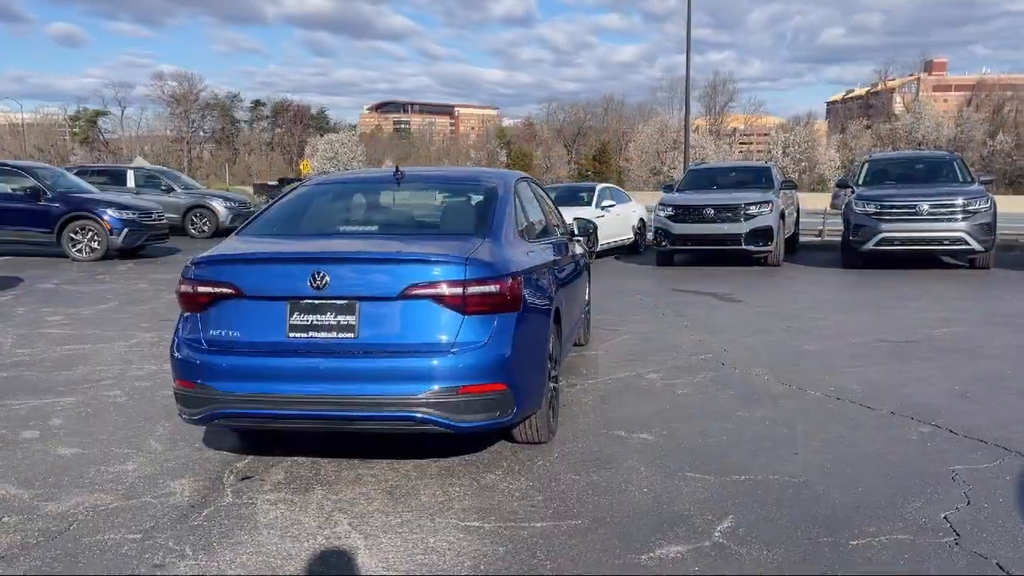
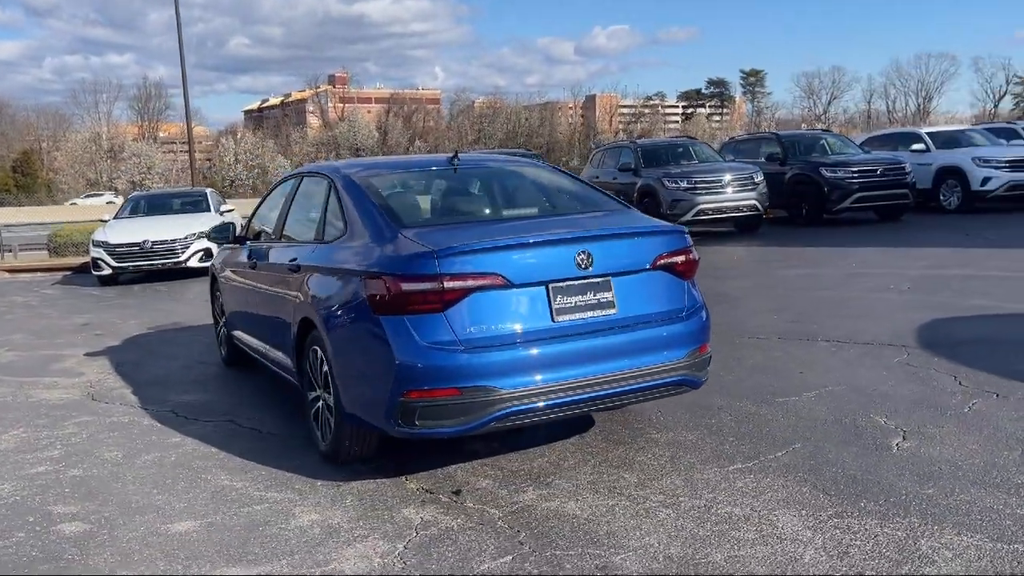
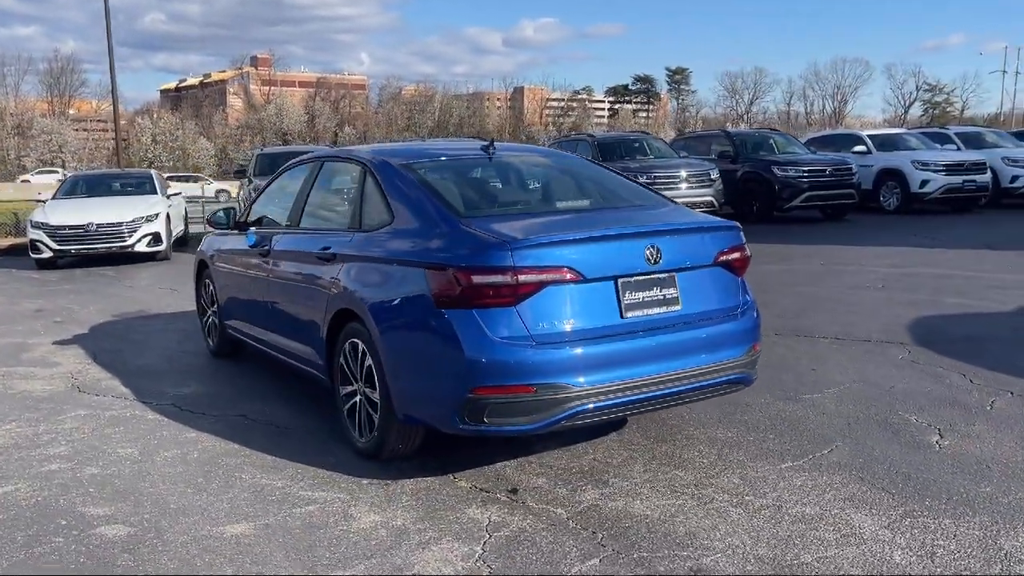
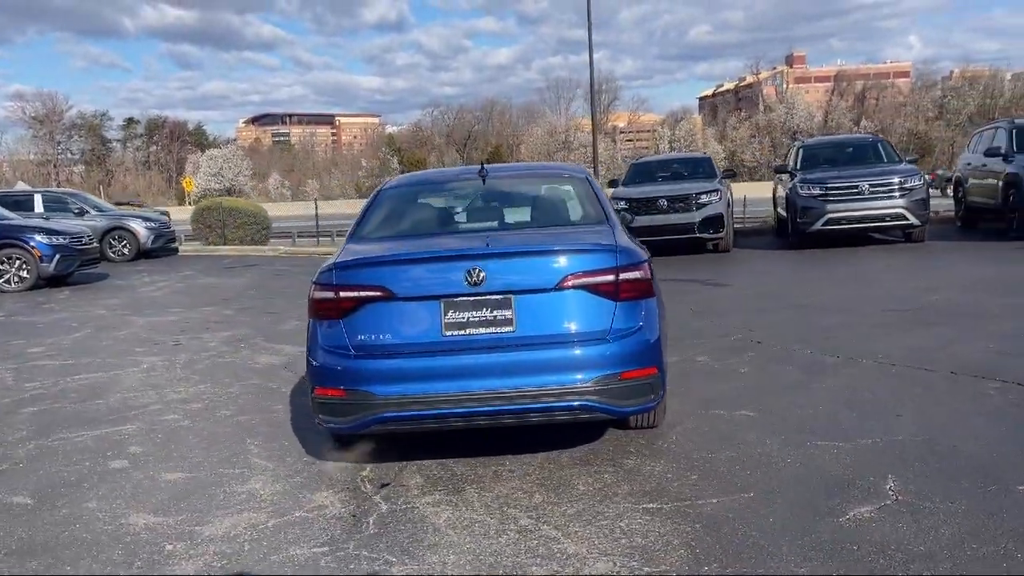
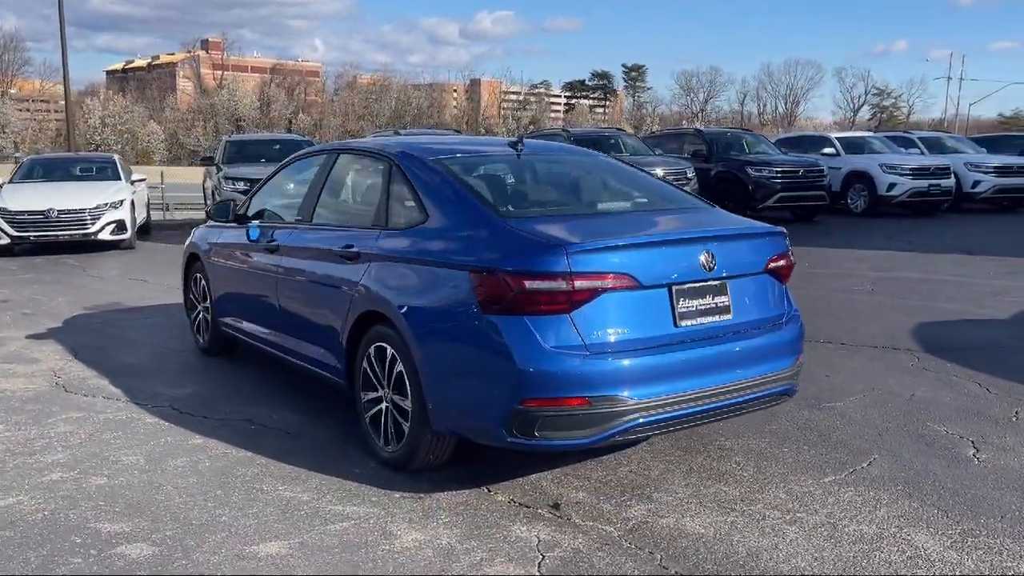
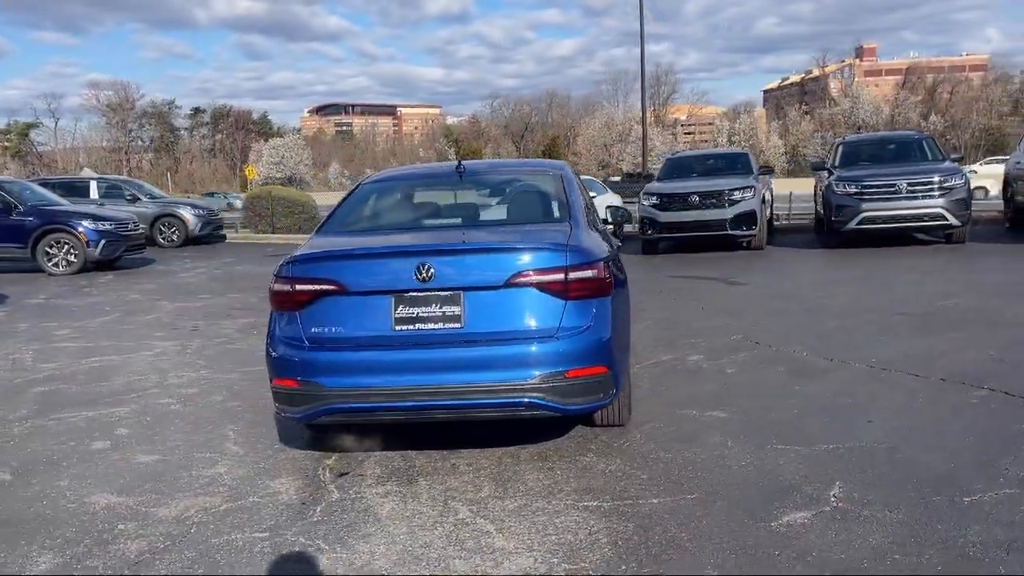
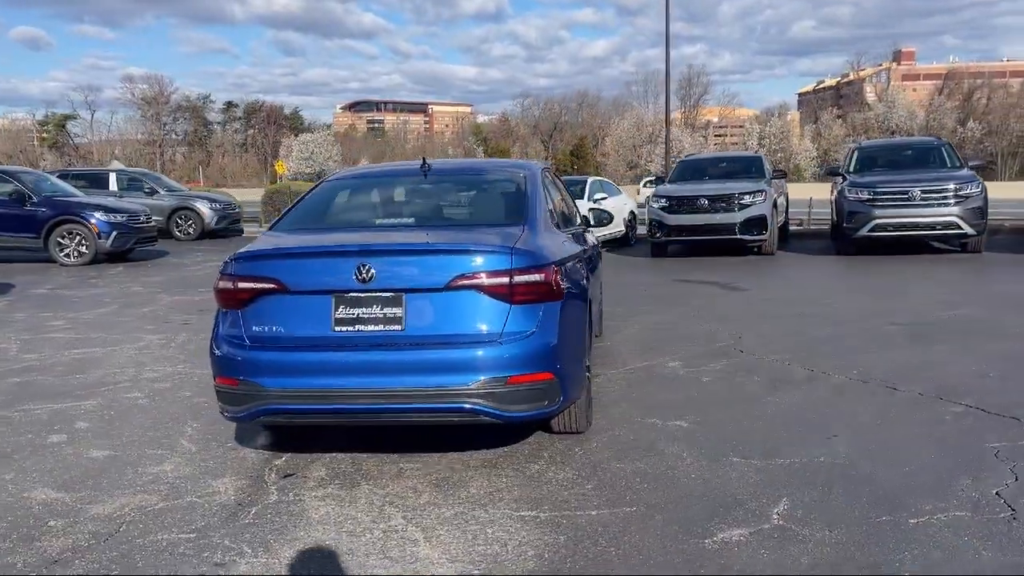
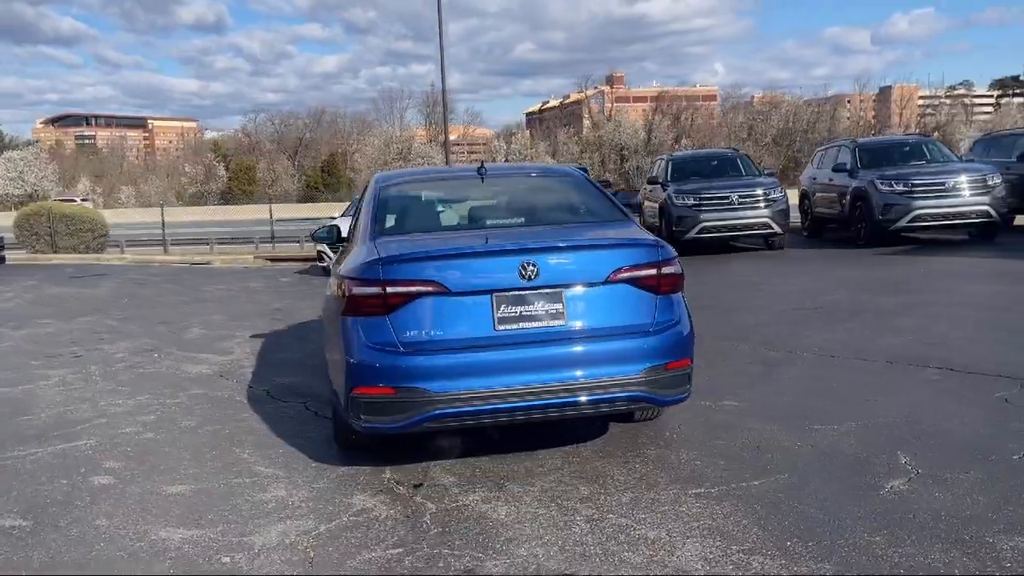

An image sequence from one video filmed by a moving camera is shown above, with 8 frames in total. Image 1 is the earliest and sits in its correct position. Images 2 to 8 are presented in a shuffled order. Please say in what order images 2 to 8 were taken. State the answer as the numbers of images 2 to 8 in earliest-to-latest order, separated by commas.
7, 6, 4, 8, 2, 3, 5
